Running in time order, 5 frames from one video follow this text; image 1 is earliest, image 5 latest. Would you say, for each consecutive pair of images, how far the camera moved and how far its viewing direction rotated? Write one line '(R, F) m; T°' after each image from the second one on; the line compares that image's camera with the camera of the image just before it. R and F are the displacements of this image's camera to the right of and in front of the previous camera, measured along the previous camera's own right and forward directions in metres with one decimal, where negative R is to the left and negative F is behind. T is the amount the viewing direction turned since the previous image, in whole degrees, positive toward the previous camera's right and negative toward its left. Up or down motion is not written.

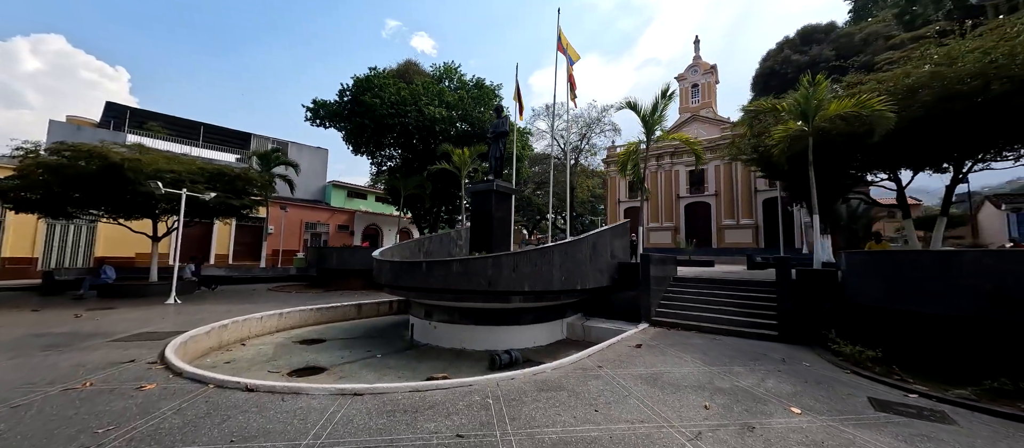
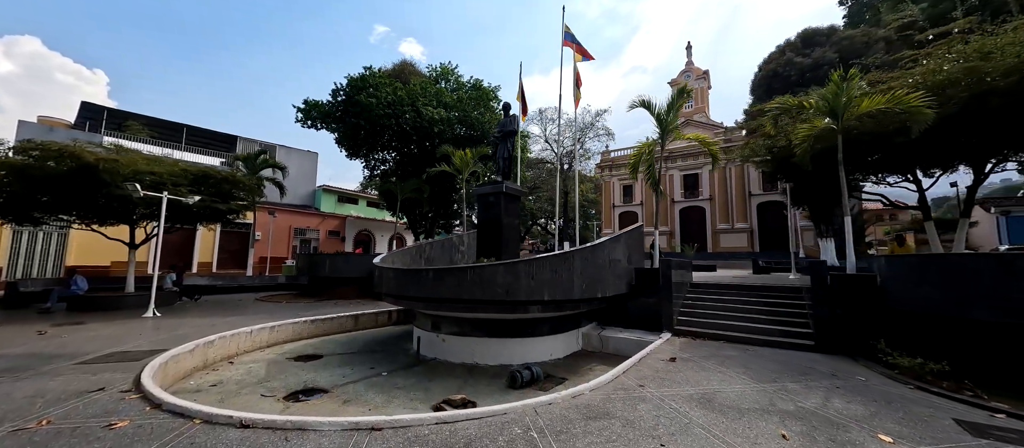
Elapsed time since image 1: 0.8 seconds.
(-0.5, +0.5) m; +2°
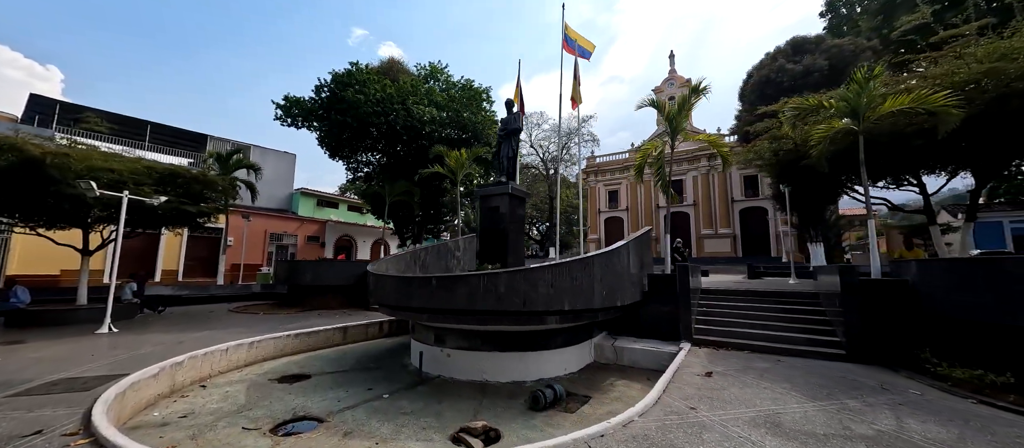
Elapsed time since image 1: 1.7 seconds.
(-0.5, +0.6) m; +3°
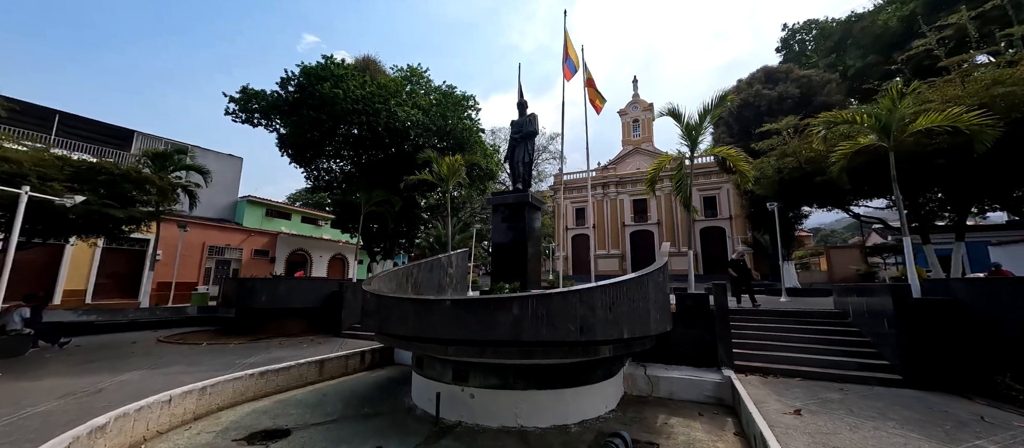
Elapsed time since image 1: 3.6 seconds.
(-1.2, +1.0) m; +7°
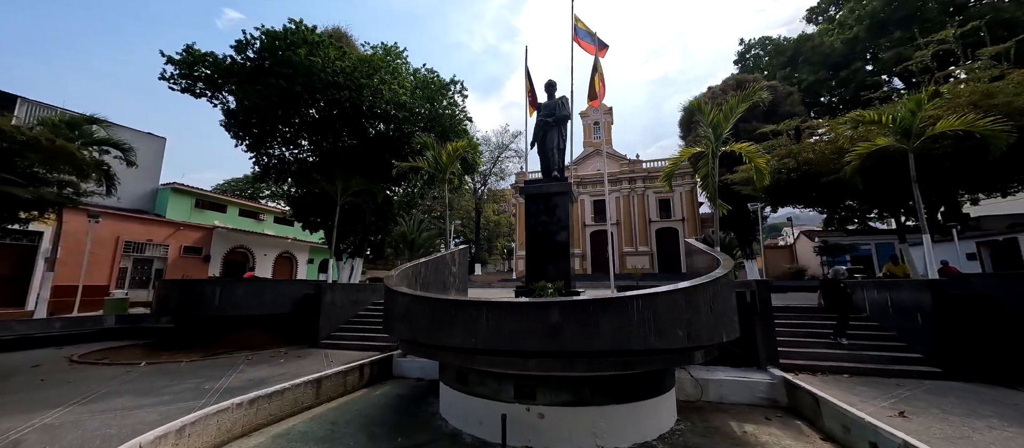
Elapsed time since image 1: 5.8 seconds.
(-1.6, +0.9) m; +9°
